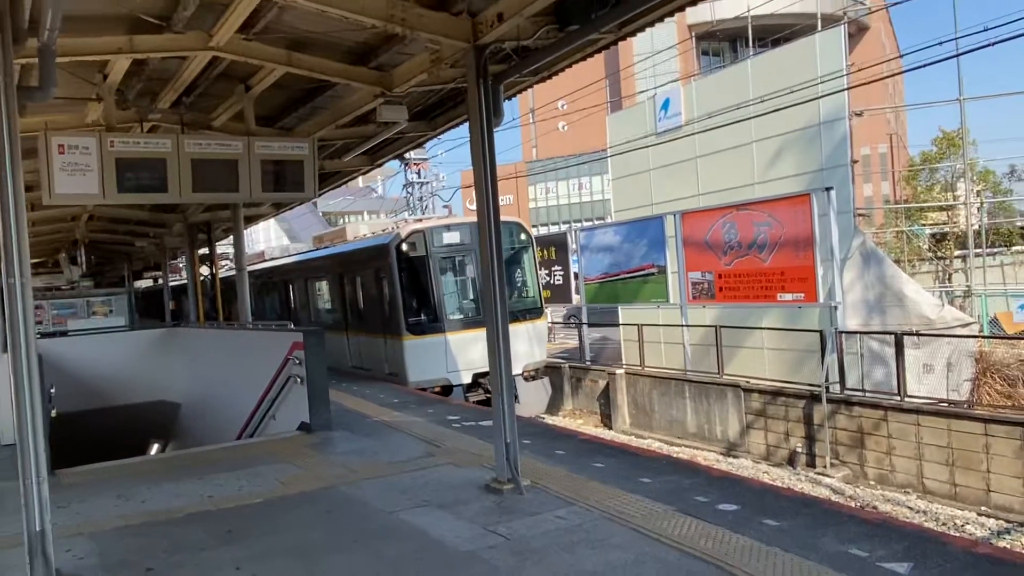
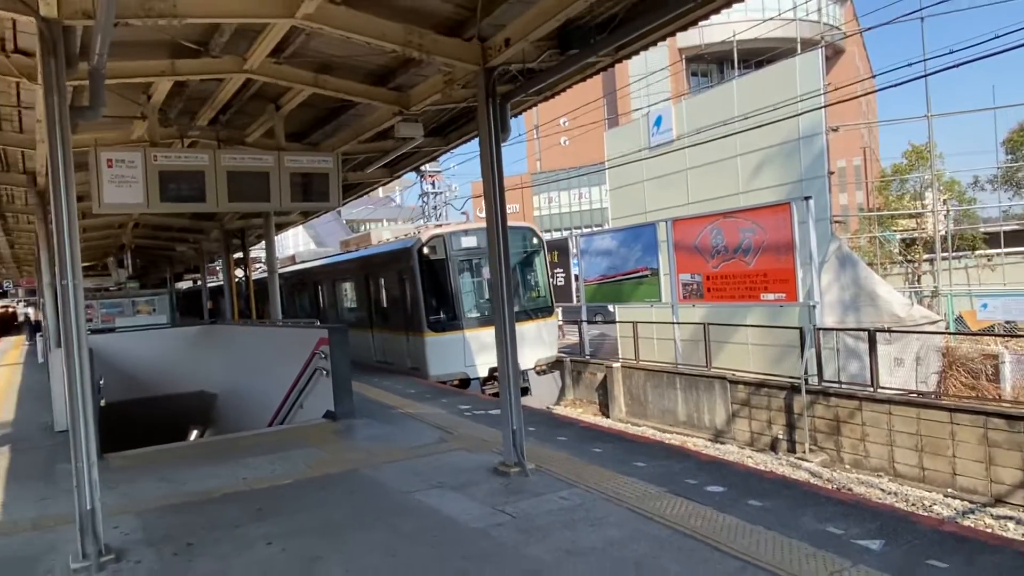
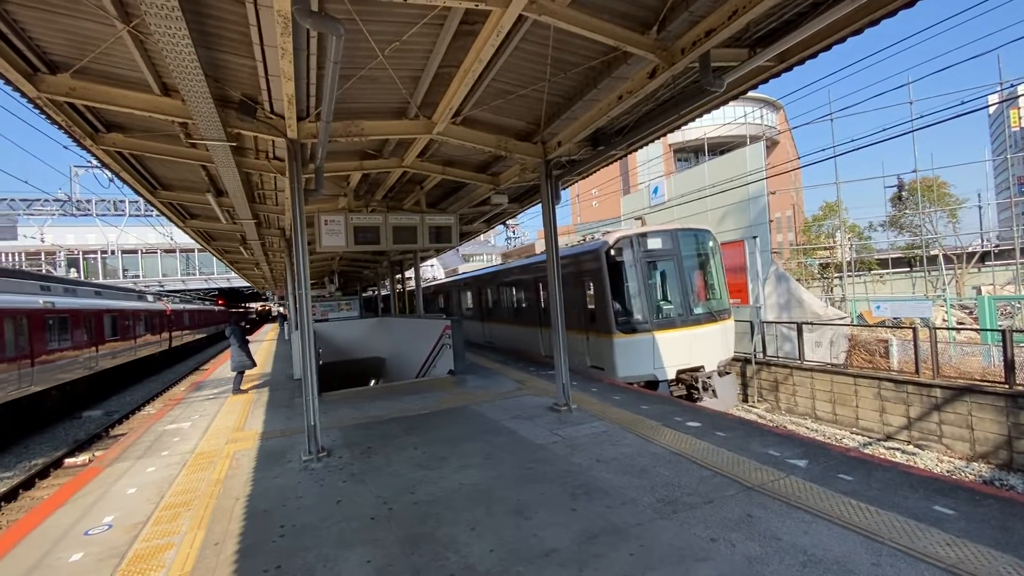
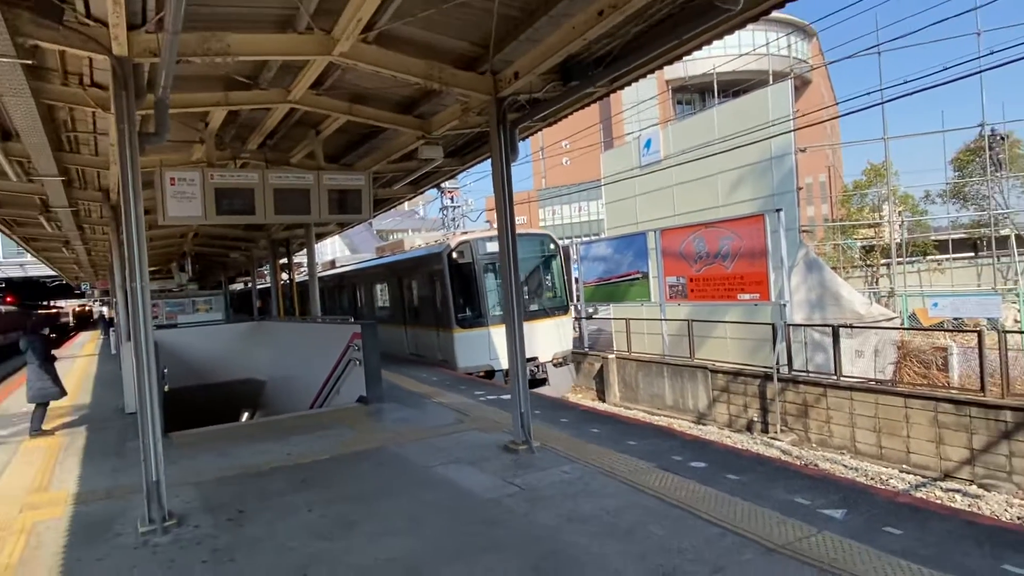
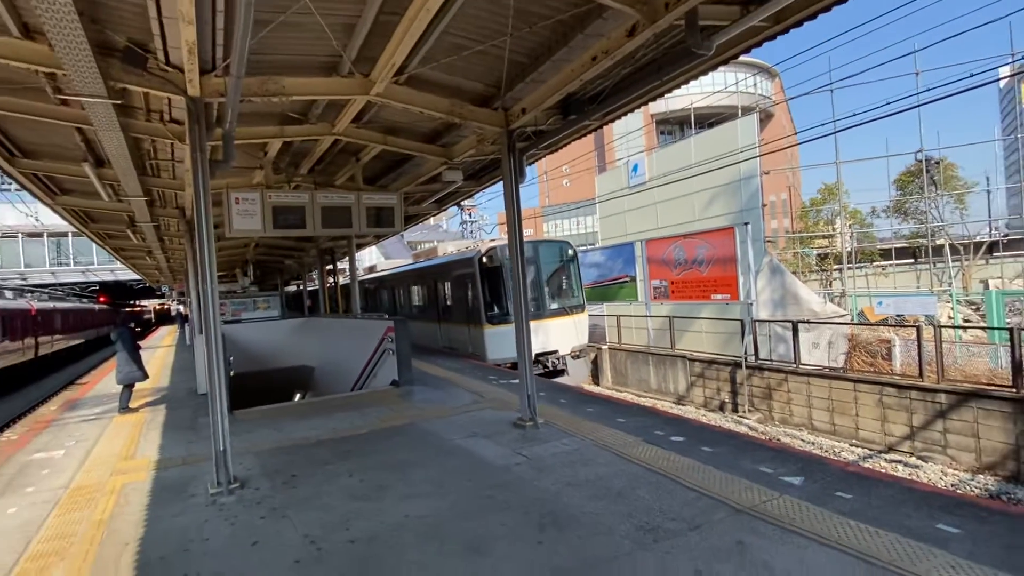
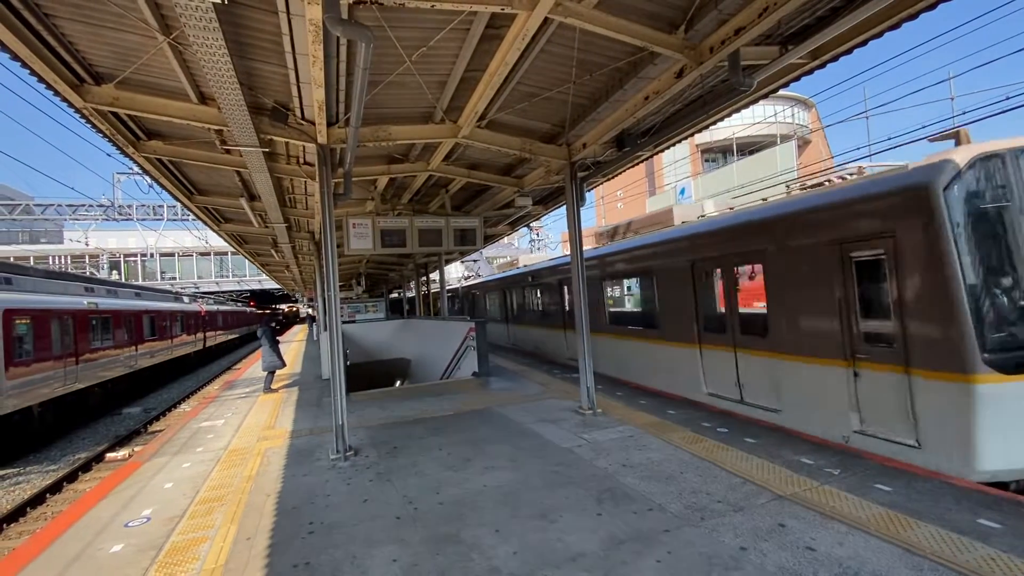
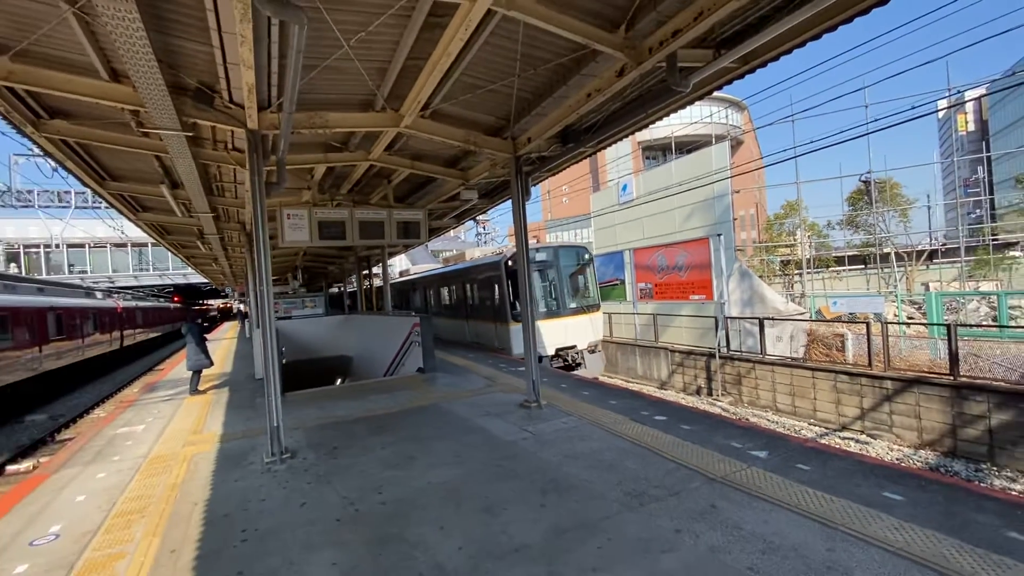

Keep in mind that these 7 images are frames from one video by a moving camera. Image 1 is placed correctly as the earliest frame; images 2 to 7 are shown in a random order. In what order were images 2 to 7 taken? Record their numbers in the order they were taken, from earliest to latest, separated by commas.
2, 4, 5, 7, 3, 6
